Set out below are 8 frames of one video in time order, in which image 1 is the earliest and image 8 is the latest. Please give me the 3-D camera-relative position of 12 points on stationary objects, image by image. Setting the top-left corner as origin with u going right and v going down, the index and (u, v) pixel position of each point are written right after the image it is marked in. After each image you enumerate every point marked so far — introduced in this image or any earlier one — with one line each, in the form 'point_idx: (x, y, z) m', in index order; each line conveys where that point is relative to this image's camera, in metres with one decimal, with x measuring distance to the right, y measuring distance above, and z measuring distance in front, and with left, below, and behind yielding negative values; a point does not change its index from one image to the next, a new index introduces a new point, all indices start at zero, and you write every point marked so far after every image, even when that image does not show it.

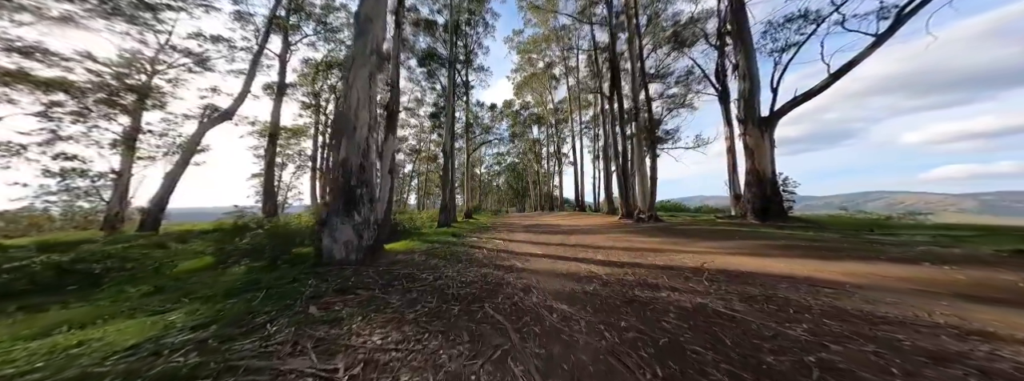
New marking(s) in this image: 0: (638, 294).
0: (+0.9, -0.8, +1.7) m
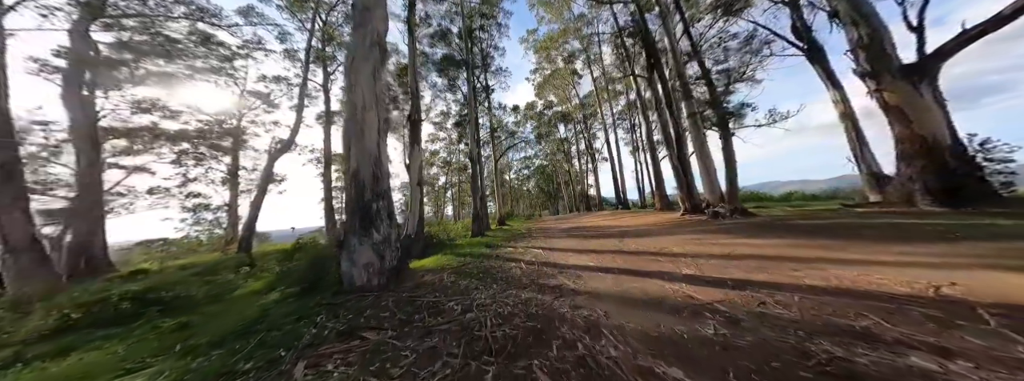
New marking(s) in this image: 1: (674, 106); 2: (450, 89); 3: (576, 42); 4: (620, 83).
0: (+1.2, -0.6, +0.9) m
1: (+6.8, +3.4, +9.6) m
2: (-3.8, +6.2, +14.3) m
3: (+5.1, +11.1, +17.4) m
4: (+8.8, +8.5, +18.9) m
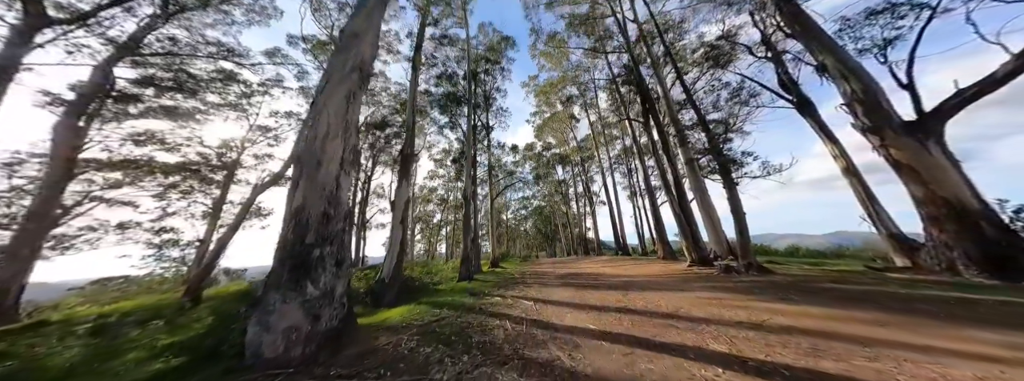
0: (+1.1, -0.8, +0.4) m
1: (+6.7, +1.5, +9.7) m
2: (-3.8, +3.9, +14.7) m
3: (+5.2, +7.8, +18.7) m
4: (+8.8, +4.9, +19.8) m
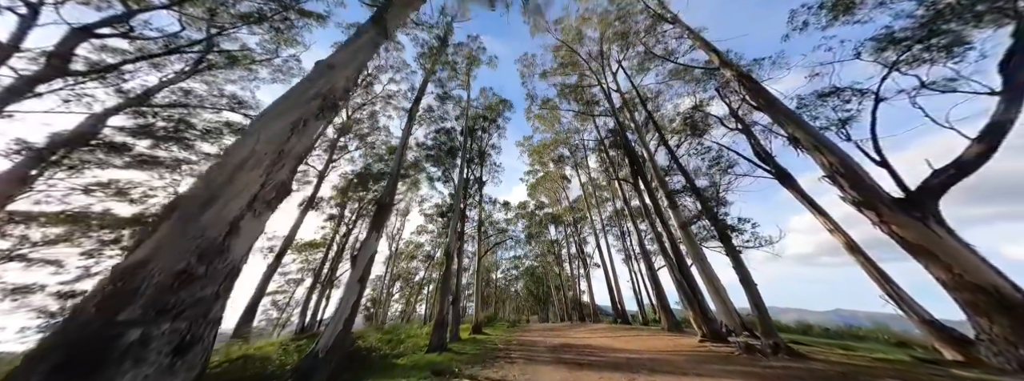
0: (+0.9, -0.7, -0.2) m
1: (+6.3, -0.9, +9.6) m
2: (-4.3, +0.7, +14.7) m
3: (+4.7, +3.2, +19.7) m
4: (+8.2, -0.1, +20.2) m
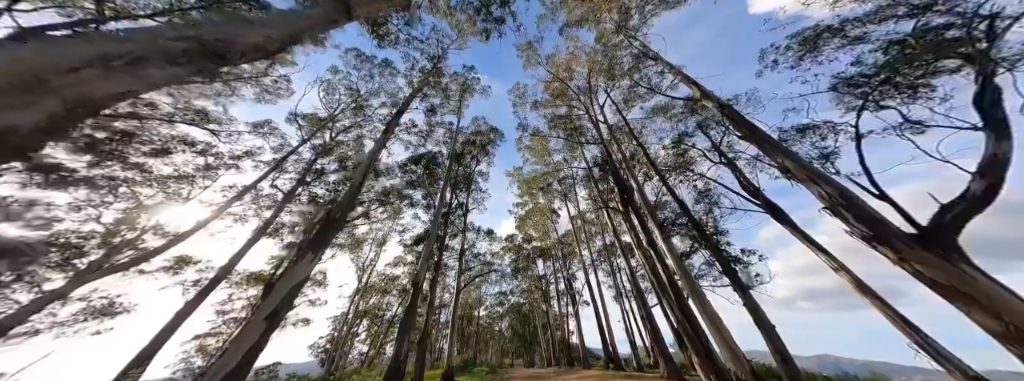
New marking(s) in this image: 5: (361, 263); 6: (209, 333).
0: (+0.7, -0.3, -0.8) m
1: (+5.6, -2.1, +9.0) m
2: (-5.2, -0.7, +13.9) m
3: (+3.6, +0.7, +19.5) m
4: (+7.0, -2.7, +19.7) m
5: (-10.6, -5.0, +16.3) m
6: (-14.9, -6.9, +11.4) m
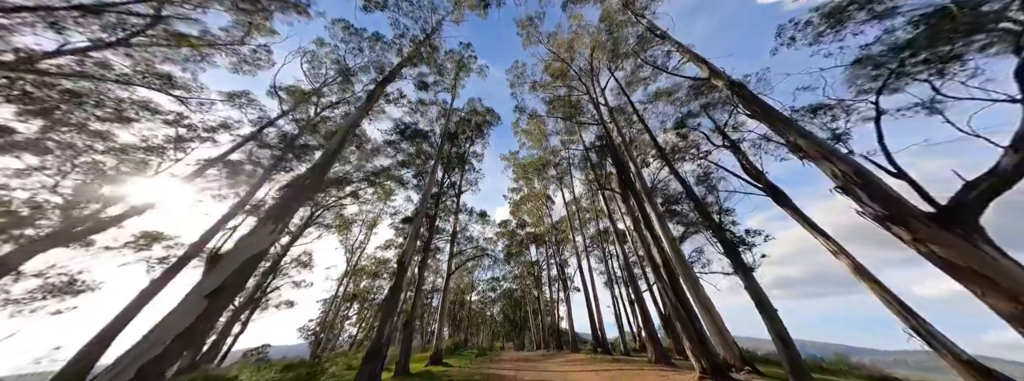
0: (+0.6, -0.1, -1.3) m
1: (+5.3, -1.4, +8.8) m
2: (-5.5, +0.4, +13.3) m
3: (+3.2, +1.9, +19.1) m
4: (+6.5, -1.6, +19.5) m
5: (-11.1, -3.7, +15.8) m
6: (-15.3, -5.7, +10.9) m
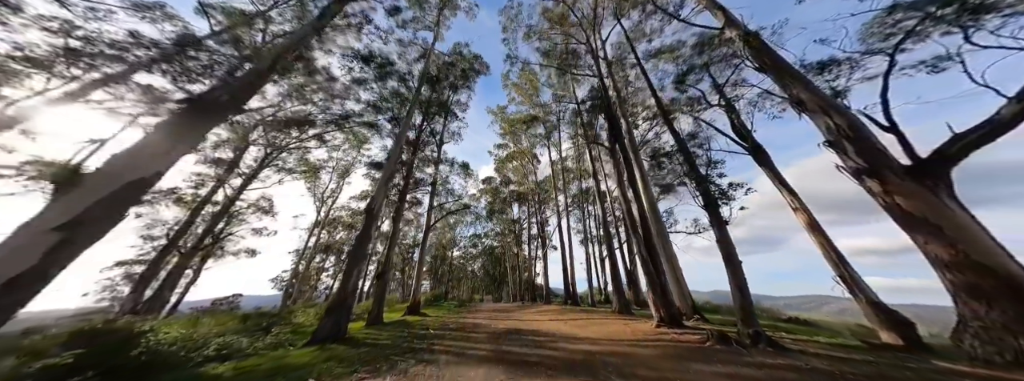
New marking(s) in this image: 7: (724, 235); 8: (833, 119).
0: (+0.7, 0.0, -1.7) m
1: (+4.6, 0.0, +8.7) m
2: (-6.4, +3.0, +12.1) m
3: (+2.0, +5.0, +18.2) m
4: (+5.1, +1.5, +19.4) m
5: (-12.3, -0.4, +14.8) m
6: (-16.3, -2.9, +10.0) m
7: (+4.8, -1.1, +5.2) m
8: (+7.3, +1.7, +5.2) m
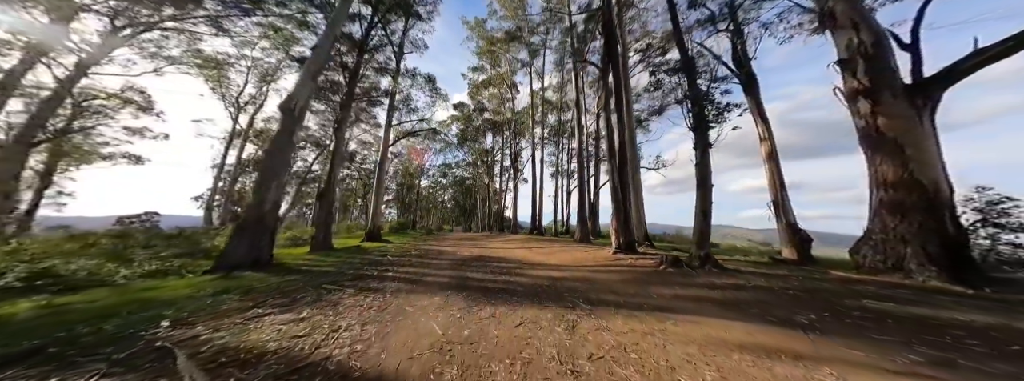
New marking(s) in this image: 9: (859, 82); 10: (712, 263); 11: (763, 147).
0: (+0.9, -0.3, -2.5) m
1: (+3.6, +2.3, +8.0) m
2: (-7.4, +6.6, +9.1) m
3: (+0.4, +9.8, +15.4) m
4: (+3.1, +6.6, +17.9) m
5: (-13.8, +4.4, +11.8) m
6: (-17.4, +0.8, +7.3) m
7: (+4.2, +0.4, +5.0) m
8: (+6.9, +3.0, +4.6) m
9: (+6.9, +2.0, +4.6) m
10: (+3.8, -1.4, +4.2) m
11: (+8.7, +1.3, +8.0) m
